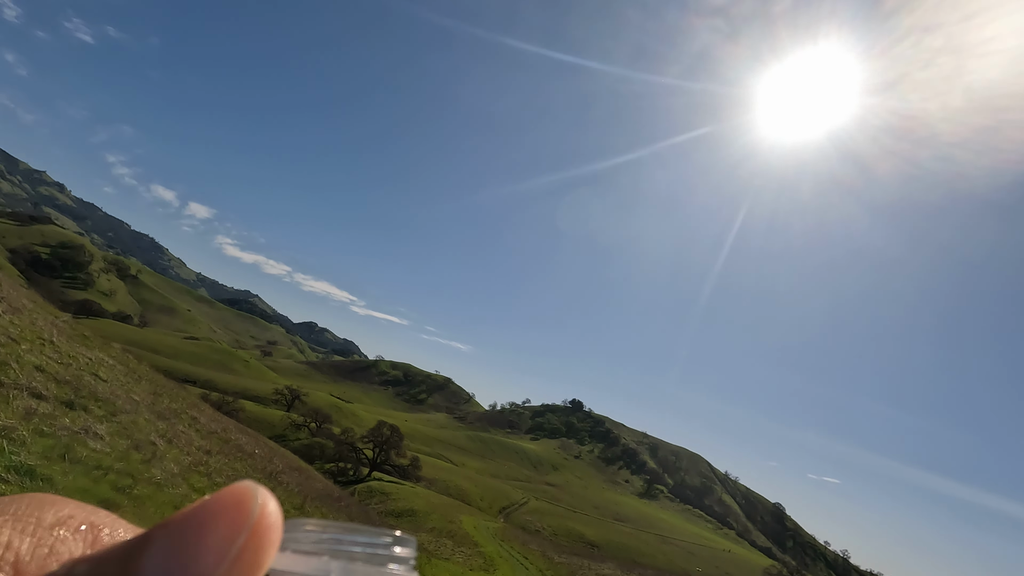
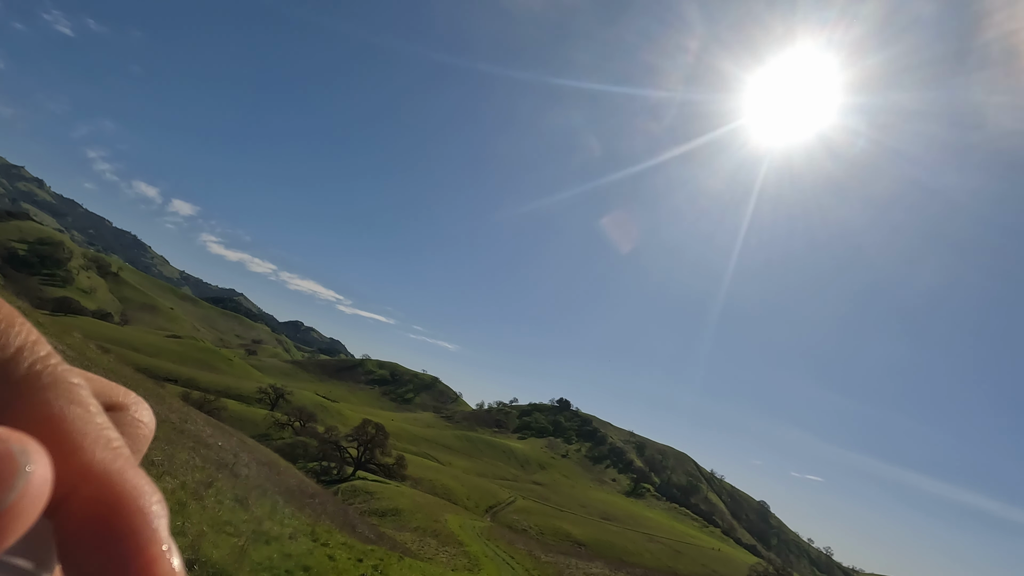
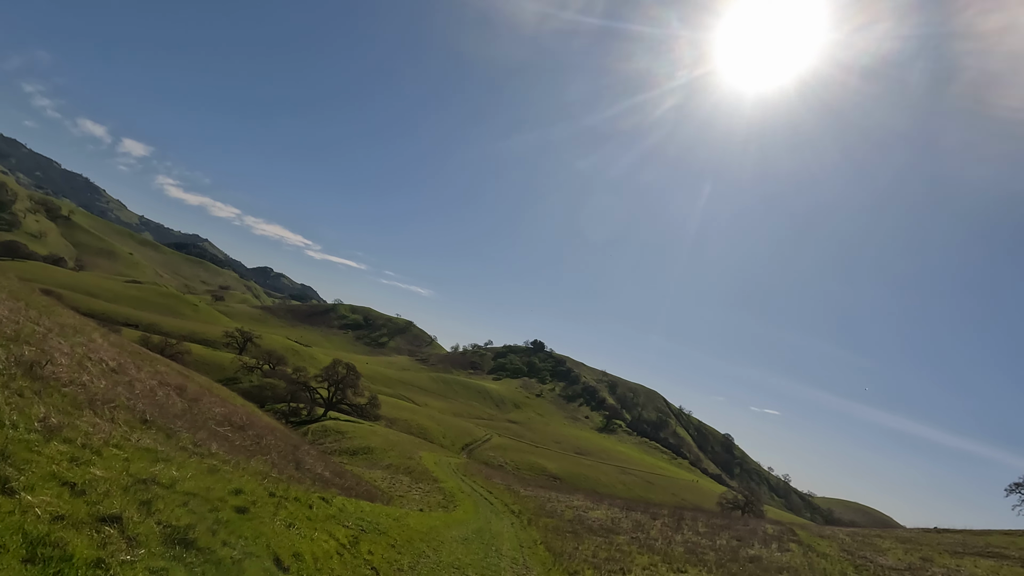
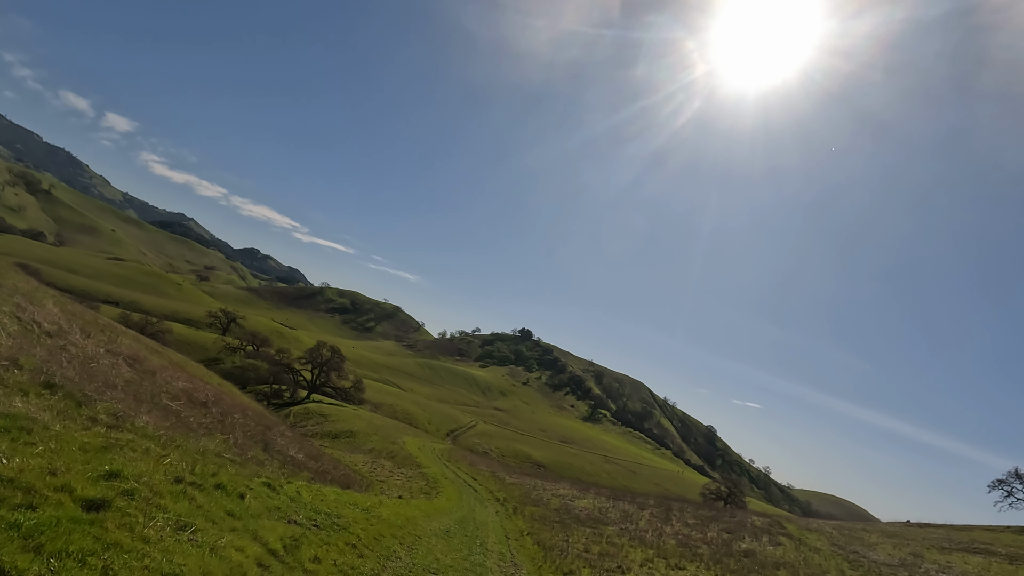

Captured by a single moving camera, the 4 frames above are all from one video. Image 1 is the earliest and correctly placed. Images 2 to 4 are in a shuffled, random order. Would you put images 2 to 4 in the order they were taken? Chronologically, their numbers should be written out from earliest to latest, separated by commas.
2, 3, 4
